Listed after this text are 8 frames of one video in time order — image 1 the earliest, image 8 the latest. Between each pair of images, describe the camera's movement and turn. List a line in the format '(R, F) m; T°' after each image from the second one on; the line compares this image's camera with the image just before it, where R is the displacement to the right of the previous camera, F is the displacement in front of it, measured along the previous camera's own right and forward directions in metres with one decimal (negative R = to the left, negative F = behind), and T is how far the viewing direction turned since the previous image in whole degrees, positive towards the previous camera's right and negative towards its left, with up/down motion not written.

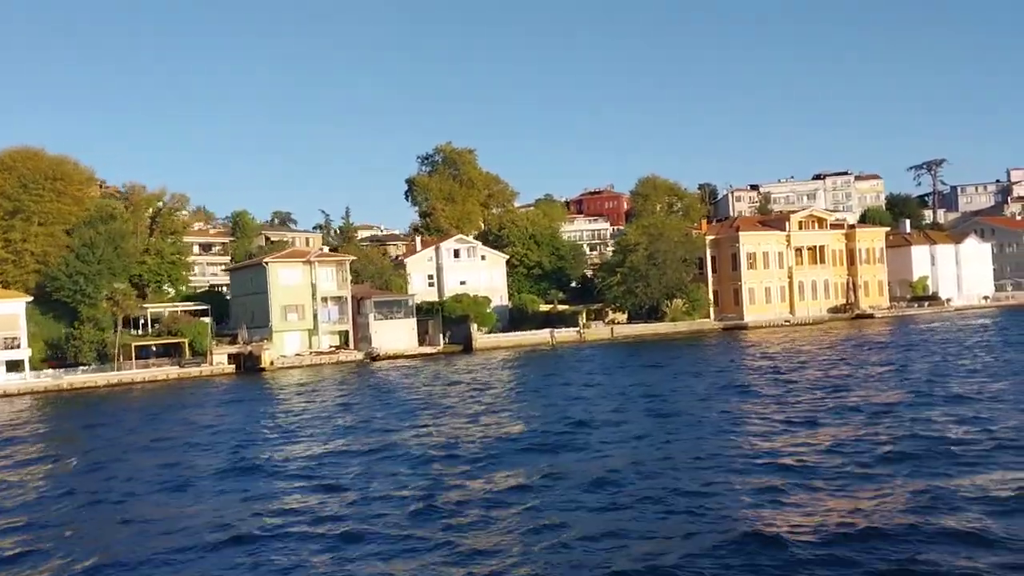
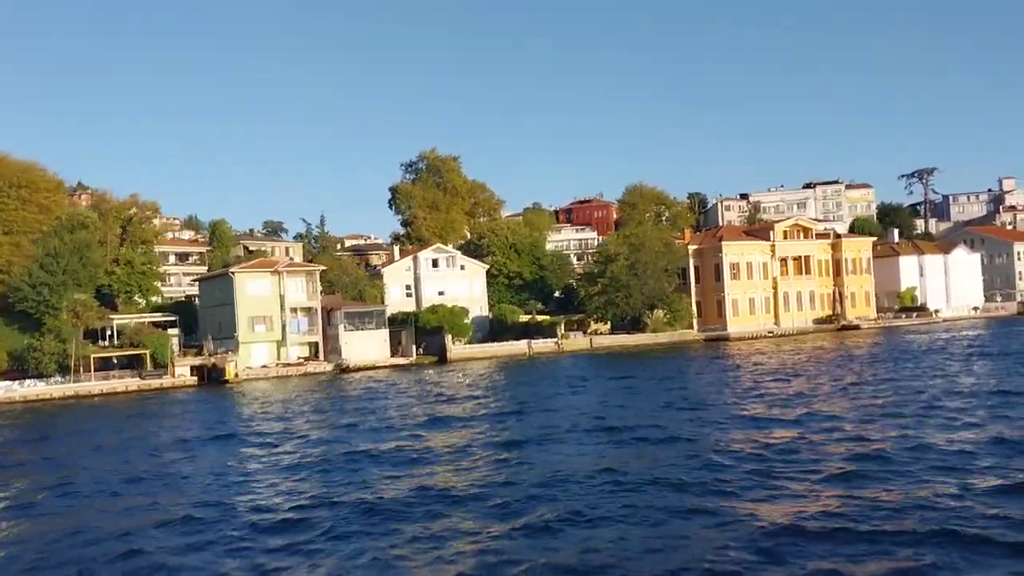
(+1.2, +1.4) m; 0°
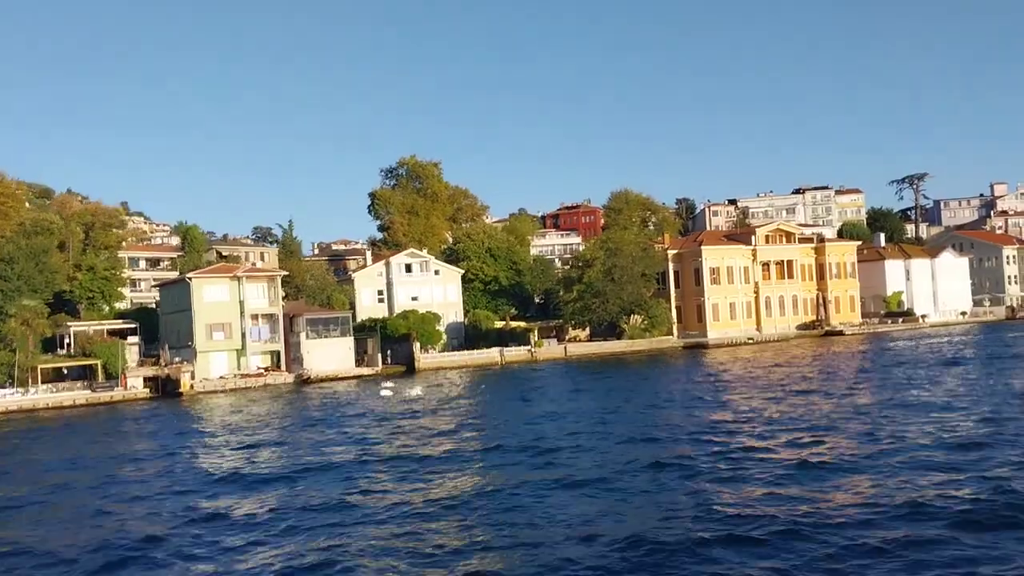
(+1.4, +1.8) m; 0°
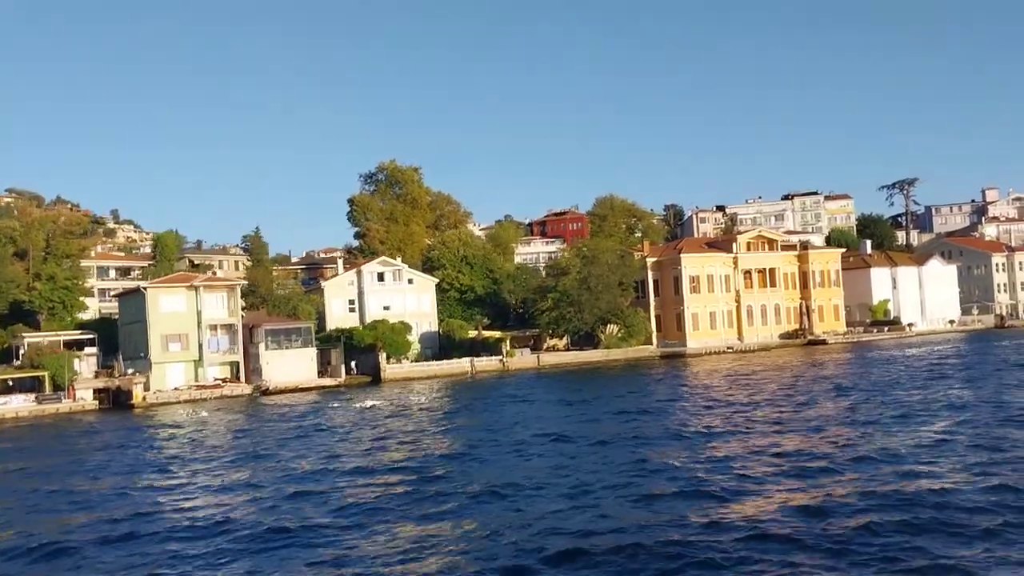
(+1.4, +1.7) m; 0°
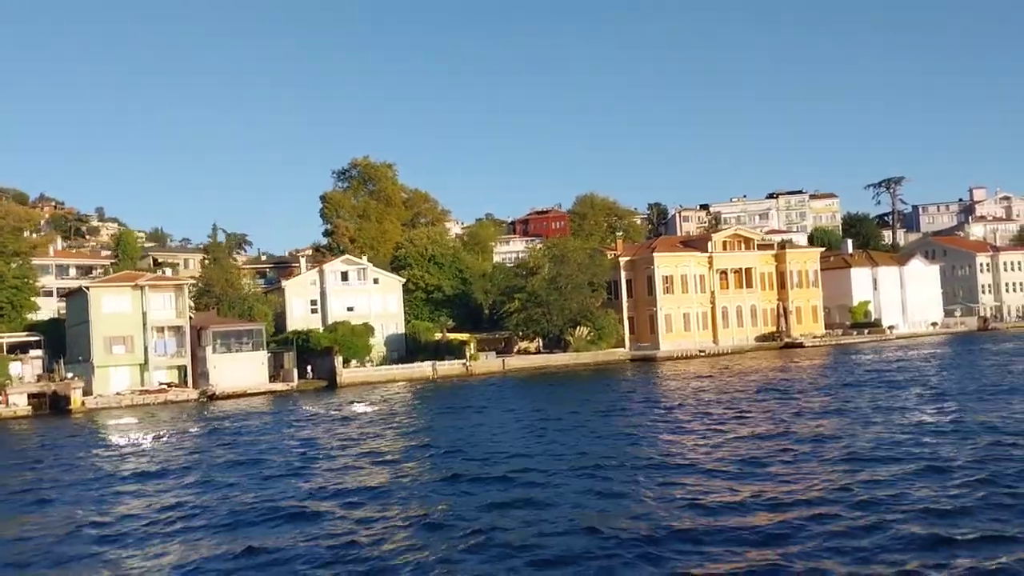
(+1.5, +2.0) m; 0°
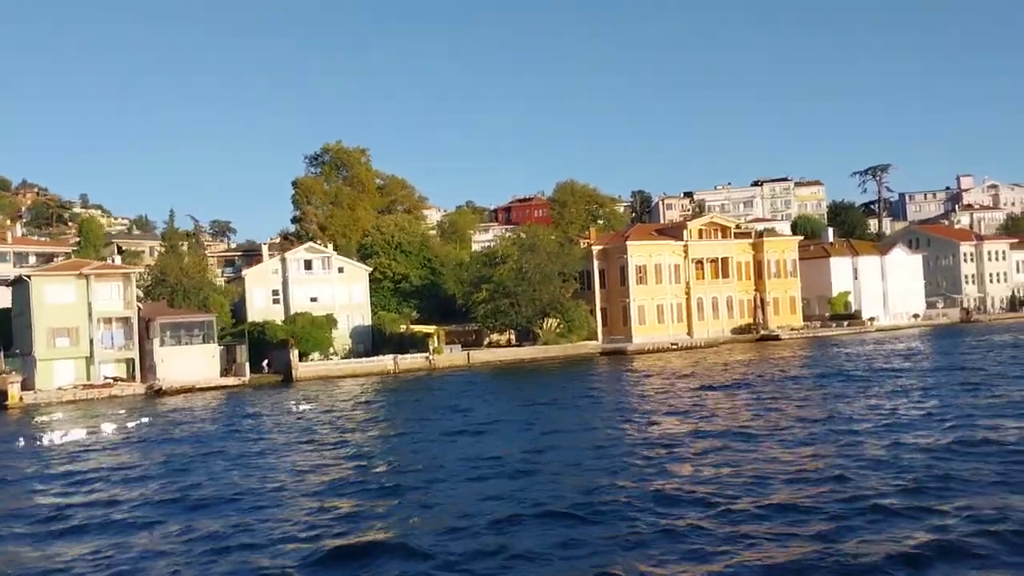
(+1.4, +1.8) m; +1°
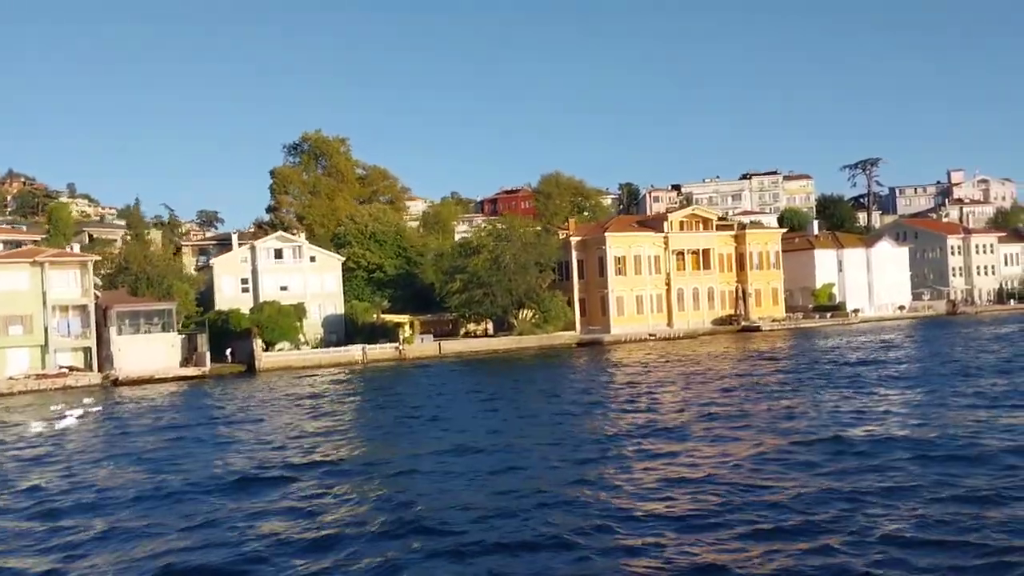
(+1.1, +1.4) m; 0°
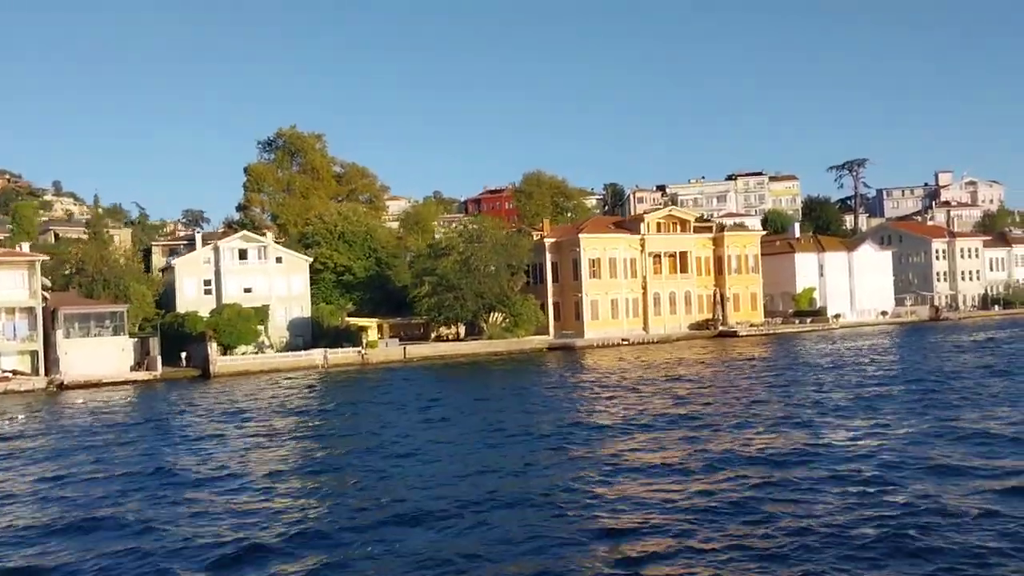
(+1.1, +1.6) m; +1°
